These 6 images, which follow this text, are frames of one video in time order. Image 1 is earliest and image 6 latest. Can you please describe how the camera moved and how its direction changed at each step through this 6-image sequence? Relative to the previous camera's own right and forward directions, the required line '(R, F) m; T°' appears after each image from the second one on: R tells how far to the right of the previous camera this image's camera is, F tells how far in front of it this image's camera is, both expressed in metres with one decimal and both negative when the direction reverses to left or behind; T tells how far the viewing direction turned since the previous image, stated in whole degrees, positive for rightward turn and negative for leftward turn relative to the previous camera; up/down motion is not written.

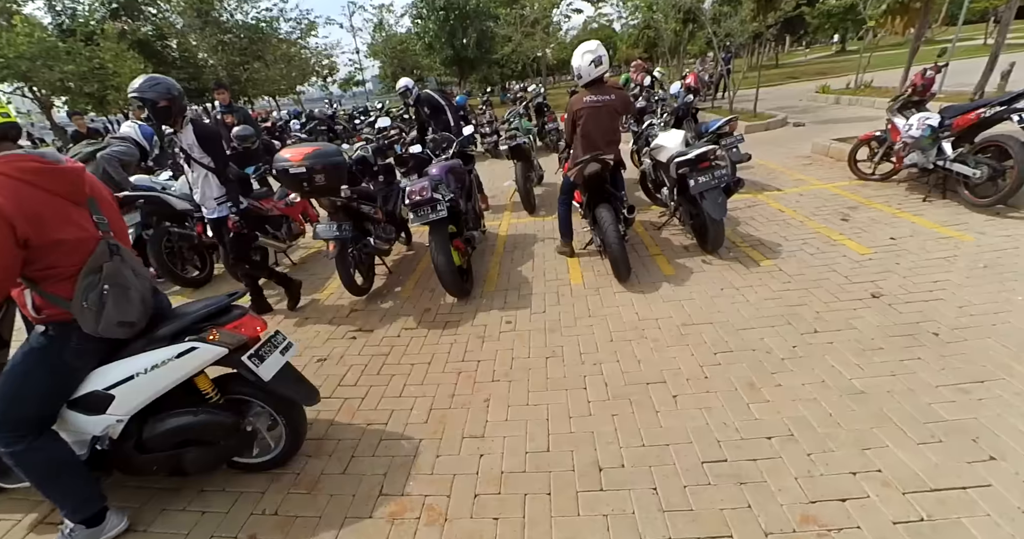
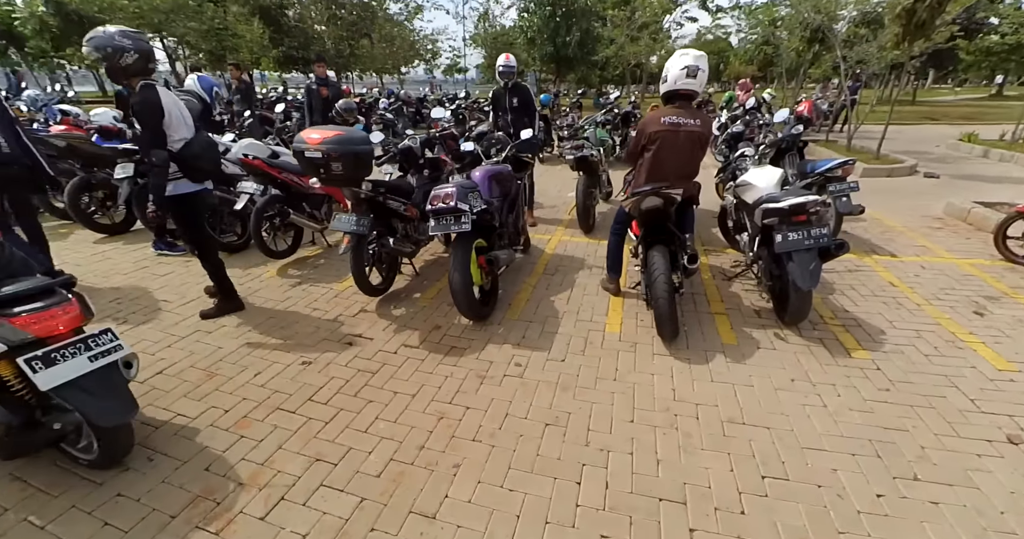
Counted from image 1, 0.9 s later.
(+0.3, +0.5) m; -9°
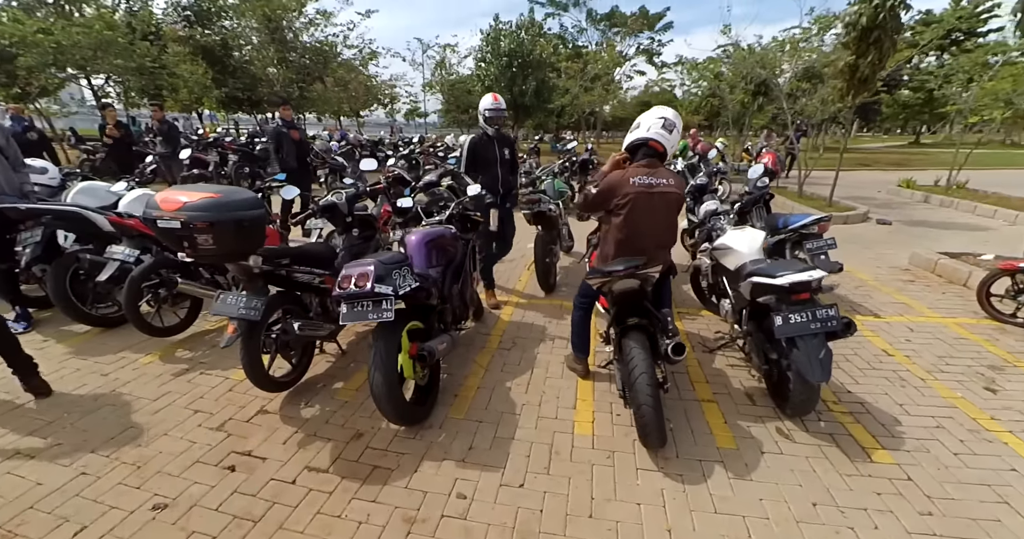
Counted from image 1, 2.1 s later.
(+0.1, +0.7) m; +5°
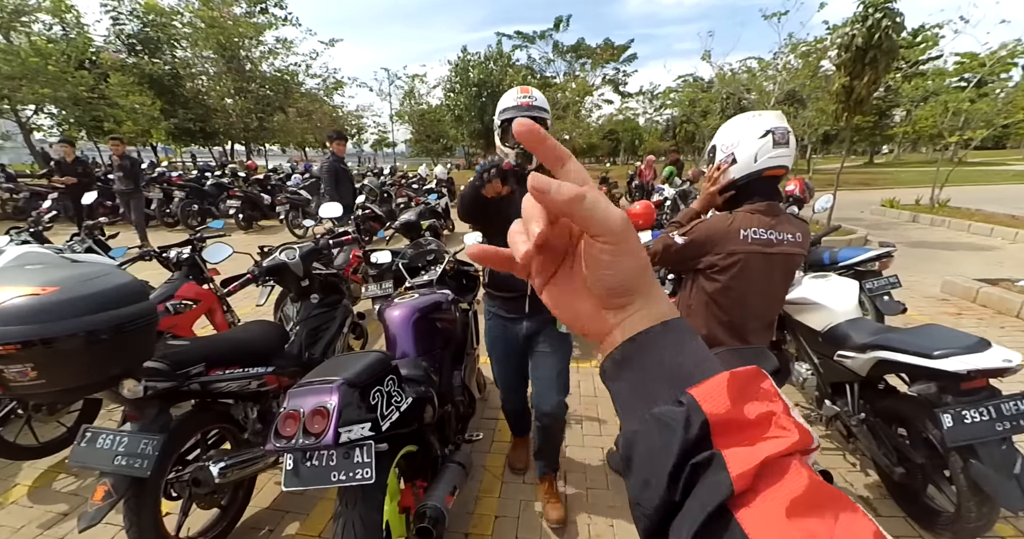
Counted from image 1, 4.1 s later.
(-0.3, +0.9) m; +4°
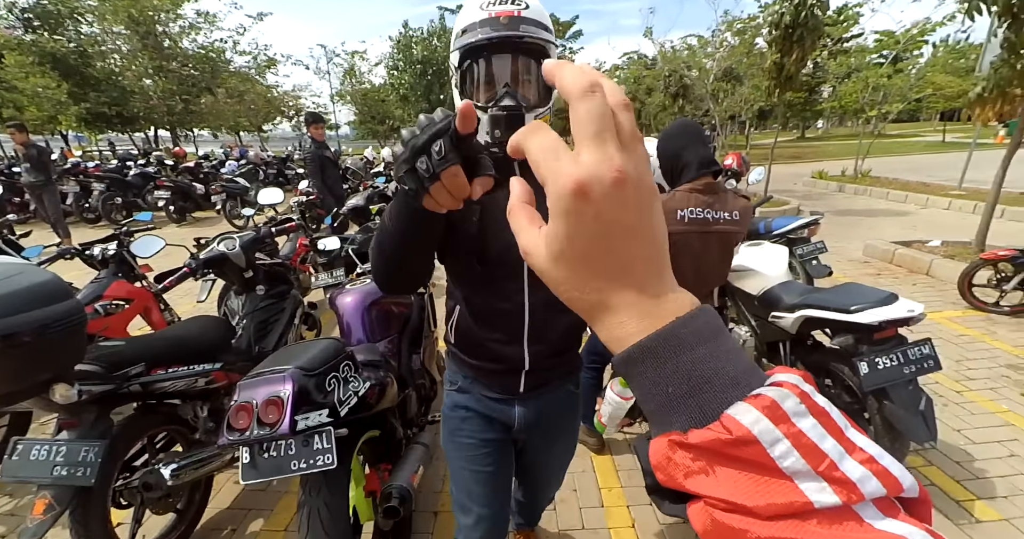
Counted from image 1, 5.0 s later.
(0.0, 0.0) m; +5°
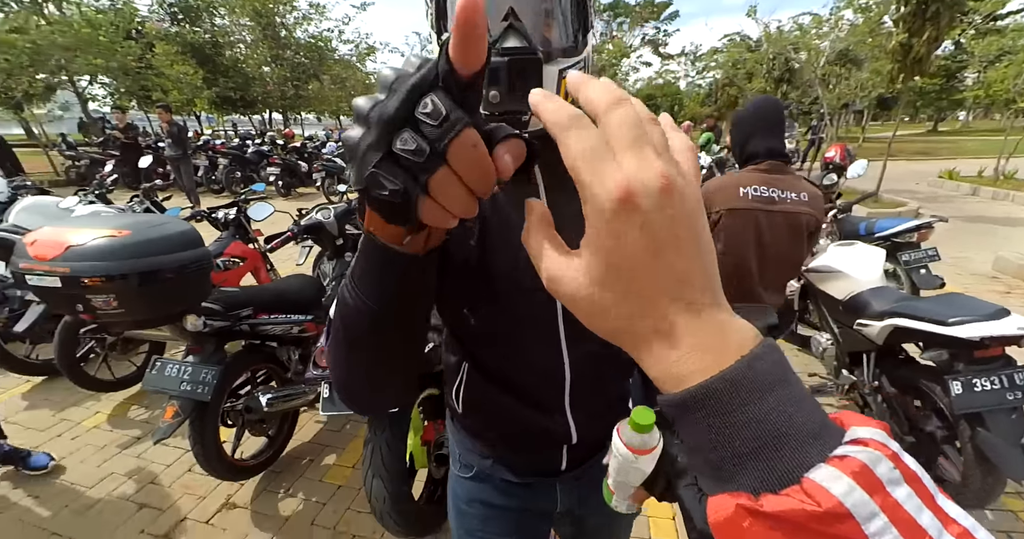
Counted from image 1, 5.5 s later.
(+0.1, -0.1) m; -9°
